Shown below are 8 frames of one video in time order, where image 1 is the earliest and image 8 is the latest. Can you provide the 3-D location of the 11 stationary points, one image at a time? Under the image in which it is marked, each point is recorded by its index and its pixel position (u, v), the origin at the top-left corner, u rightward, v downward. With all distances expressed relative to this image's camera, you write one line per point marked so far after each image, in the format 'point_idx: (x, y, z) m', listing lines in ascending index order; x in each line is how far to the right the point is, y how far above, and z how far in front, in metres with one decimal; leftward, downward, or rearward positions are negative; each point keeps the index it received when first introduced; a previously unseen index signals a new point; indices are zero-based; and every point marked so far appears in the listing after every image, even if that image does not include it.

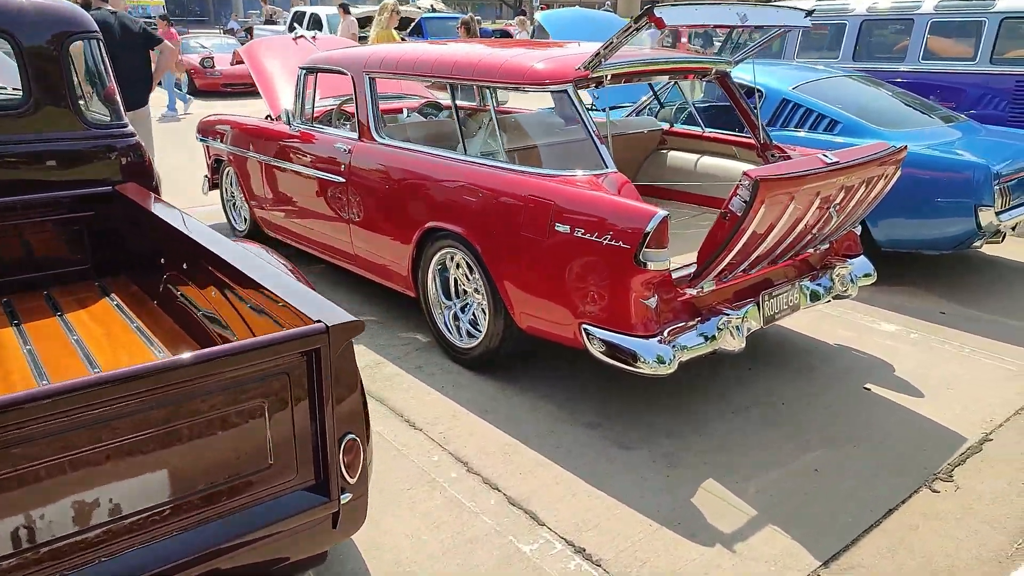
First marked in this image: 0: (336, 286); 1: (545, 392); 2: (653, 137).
0: (-1.3, 0.0, +5.3) m
1: (+0.2, -0.5, +3.9) m
2: (+0.9, +1.0, +5.0) m
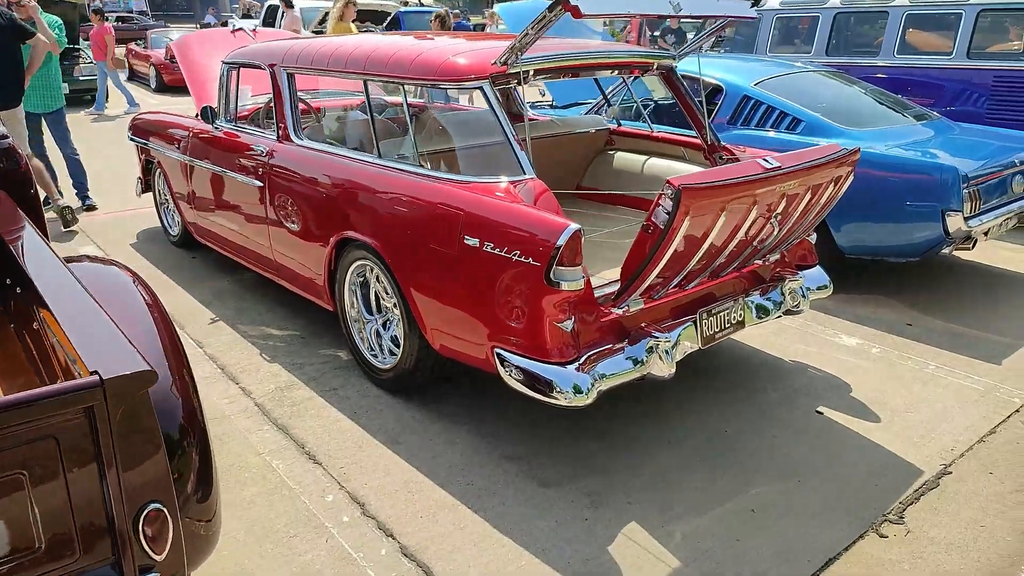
0: (-1.7, -0.1, +5.0) m
1: (-0.2, -0.6, +3.5) m
2: (+0.5, +0.9, +4.6) m
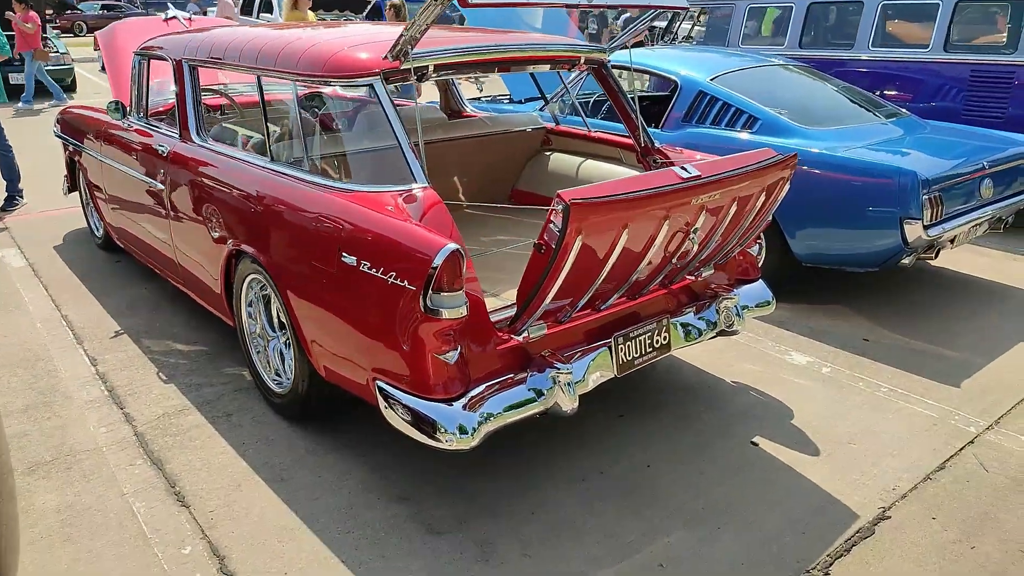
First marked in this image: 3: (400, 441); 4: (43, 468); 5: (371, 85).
0: (-2.1, -0.1, +4.6) m
1: (-0.6, -0.7, +3.2) m
2: (+0.1, +0.9, +4.3) m
3: (-0.5, -0.7, +3.3) m
4: (-1.9, -0.7, +3.1) m
5: (-0.6, +0.8, +3.0) m
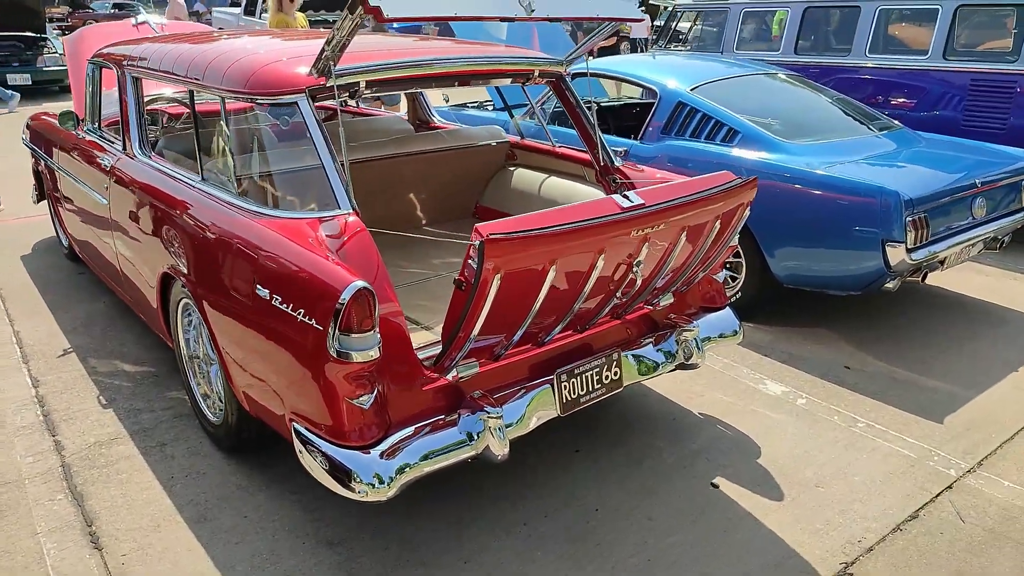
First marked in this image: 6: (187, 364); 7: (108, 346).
0: (-2.3, -0.2, +4.5) m
1: (-0.9, -0.8, +3.0) m
2: (-0.1, +0.8, +4.1) m
3: (-0.7, -0.8, +3.1) m
4: (-2.2, -0.8, +2.9) m
5: (-0.8, +0.7, +2.8) m
6: (-1.5, -0.3, +3.4) m
7: (-2.3, -0.3, +4.2) m
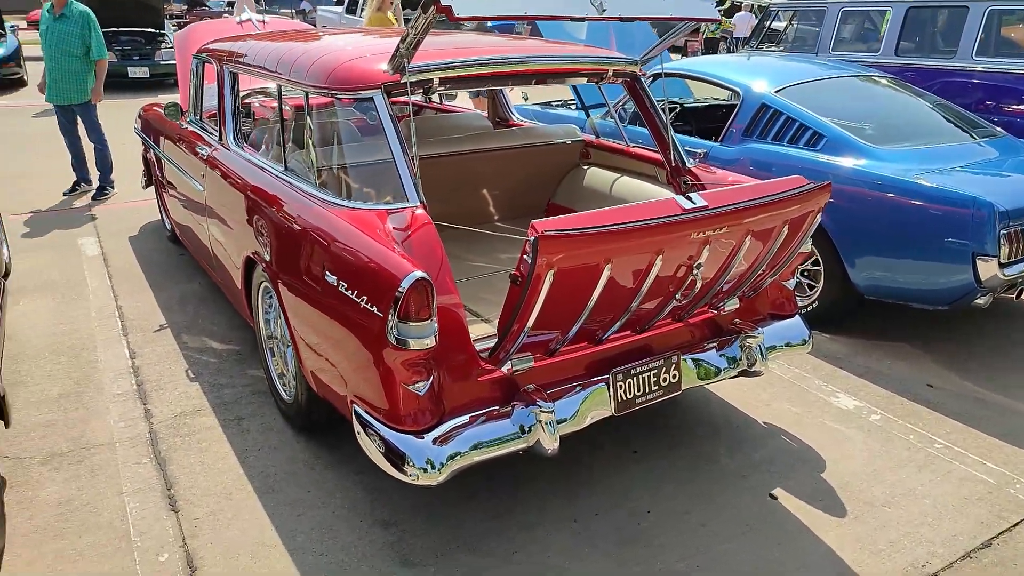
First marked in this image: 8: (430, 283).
0: (-1.9, -0.1, +4.7) m
1: (-0.7, -0.8, +3.1) m
2: (+0.3, +0.8, +4.1) m
3: (-0.5, -0.7, +3.2) m
4: (-2.0, -0.7, +3.2) m
5: (-0.5, +0.7, +2.9) m
6: (-1.2, -0.3, +3.6) m
7: (-1.9, -0.2, +4.5) m
8: (-0.3, 0.0, +2.3) m
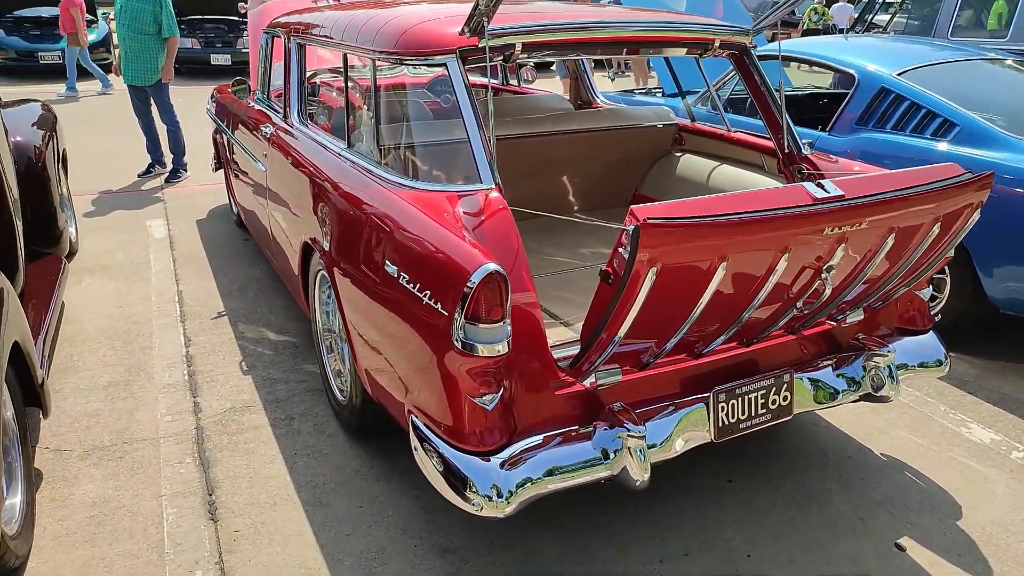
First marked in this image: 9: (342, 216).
0: (-1.4, 0.0, +4.5) m
1: (-0.4, -0.7, +2.8) m
2: (+0.8, +0.8, +3.7) m
3: (-0.2, -0.7, +2.9) m
4: (-1.7, -0.7, +3.0) m
5: (-0.2, +0.8, +2.5) m
6: (-0.8, -0.2, +3.3) m
7: (-1.5, -0.1, +4.3) m
8: (0.0, 0.0, +2.0) m
9: (-0.7, +0.3, +2.8) m
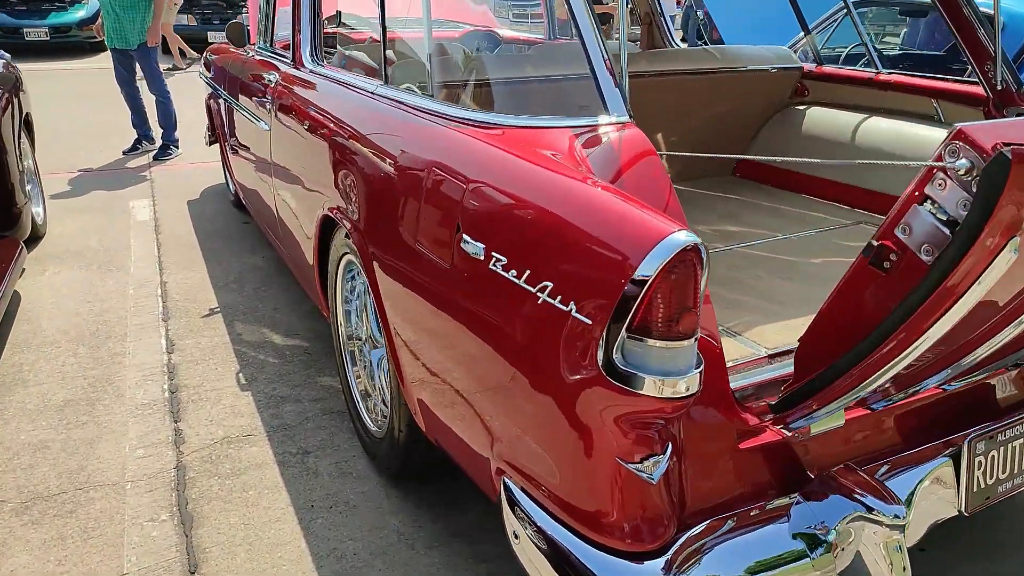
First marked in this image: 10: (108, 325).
0: (-1.1, 0.0, +3.7) m
1: (-0.1, -0.7, +2.0) m
2: (+1.0, +0.8, +2.8) m
3: (+0.1, -0.7, +2.1) m
4: (-1.4, -0.6, +2.2) m
5: (+0.1, +0.8, +1.7) m
6: (-0.6, -0.2, +2.5) m
7: (-1.2, -0.1, +3.5) m
8: (+0.3, 0.0, +1.2) m
9: (-0.4, +0.3, +2.0) m
10: (-1.8, -0.2, +3.3) m
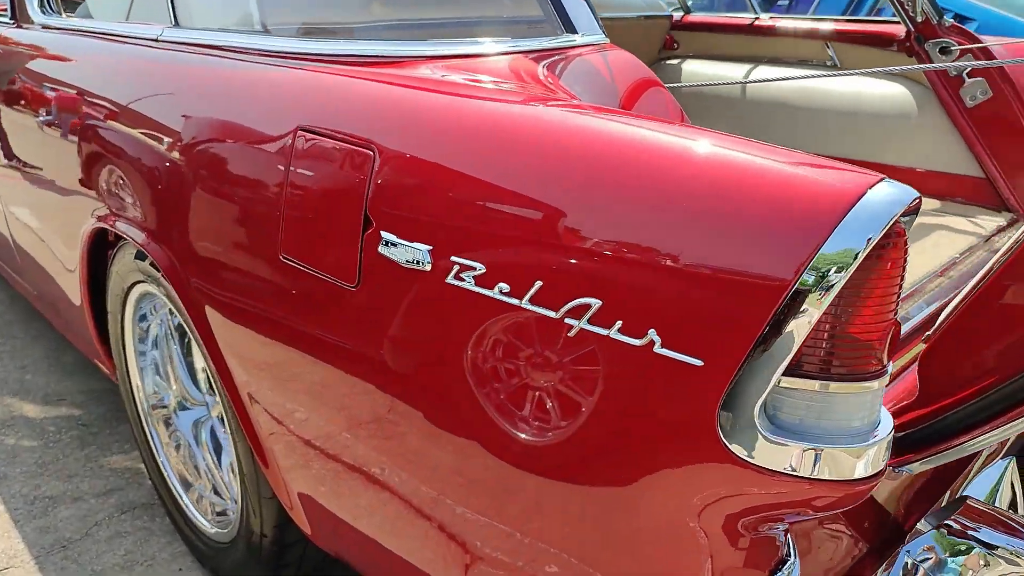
0: (-1.7, -0.2, +2.7) m
1: (-0.2, -0.7, +1.4) m
2: (+0.5, +0.9, +2.5) m
3: (-0.1, -0.7, +1.5) m
4: (-1.5, -0.8, +1.2) m
5: (-0.1, +0.7, +1.1) m
6: (-0.9, -0.3, +1.7) m
7: (-1.7, -0.3, +2.5) m
8: (+0.3, 0.0, +0.7) m
9: (-0.6, +0.2, +1.3) m
10: (-2.3, -0.4, +2.2) m
